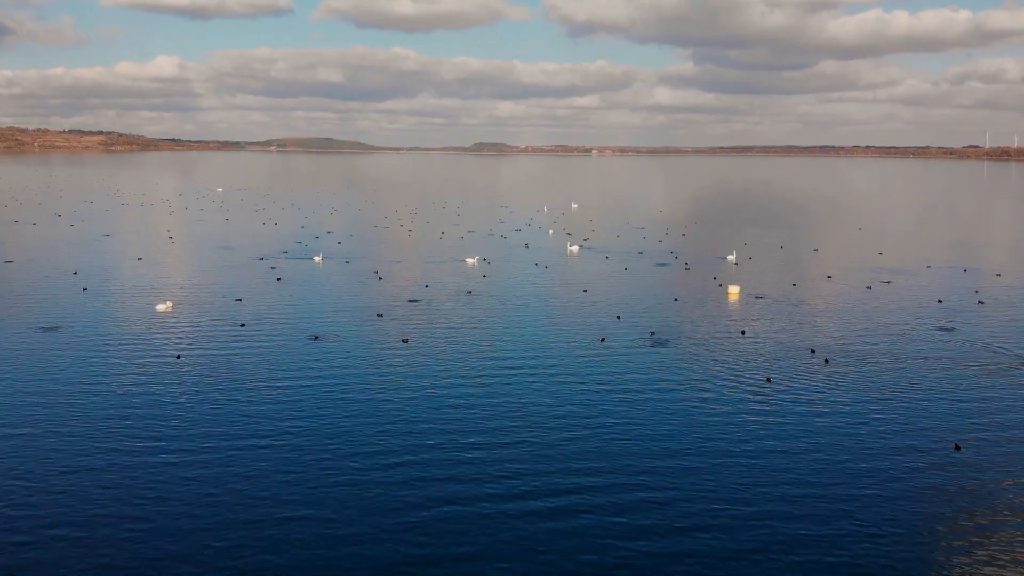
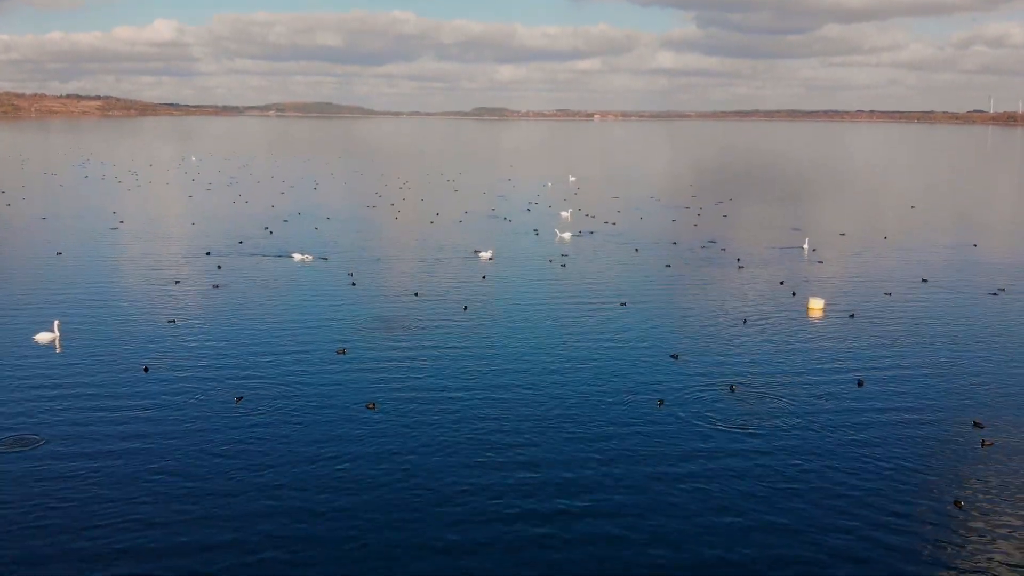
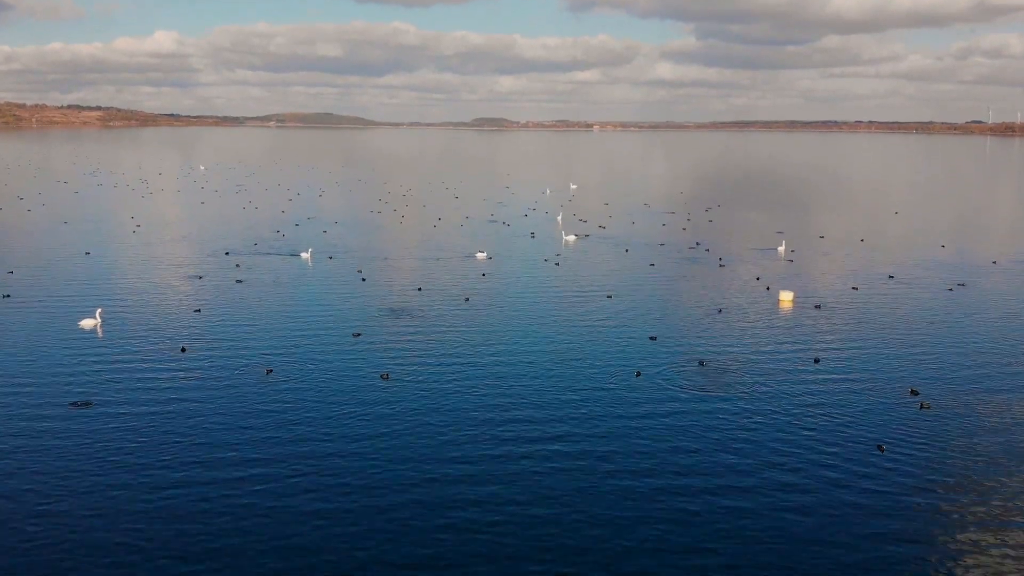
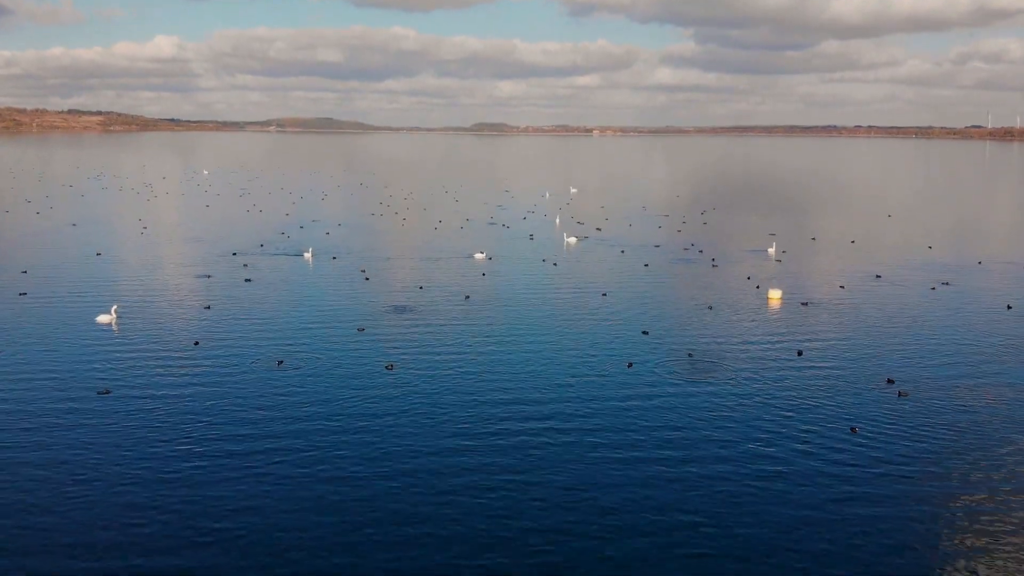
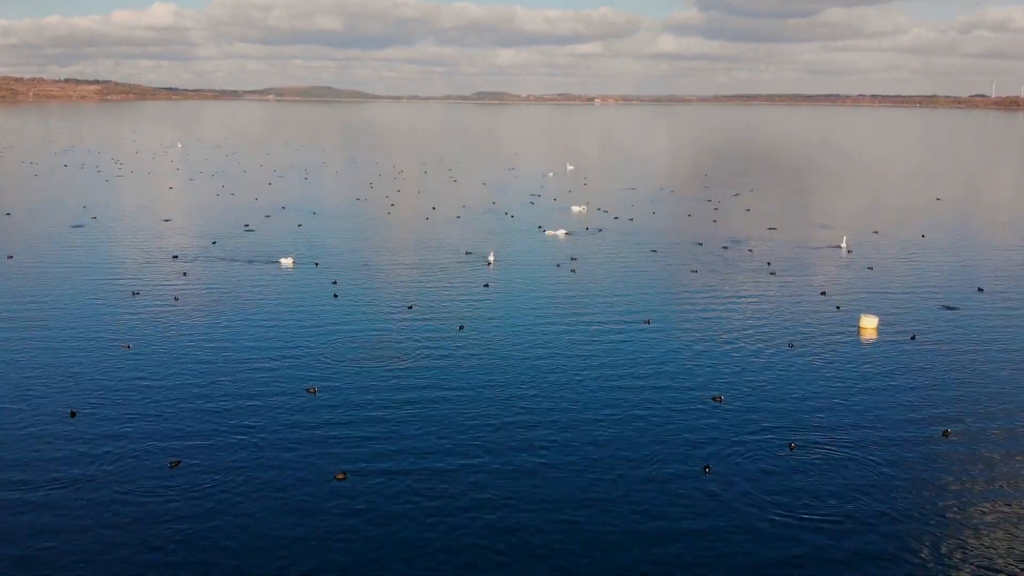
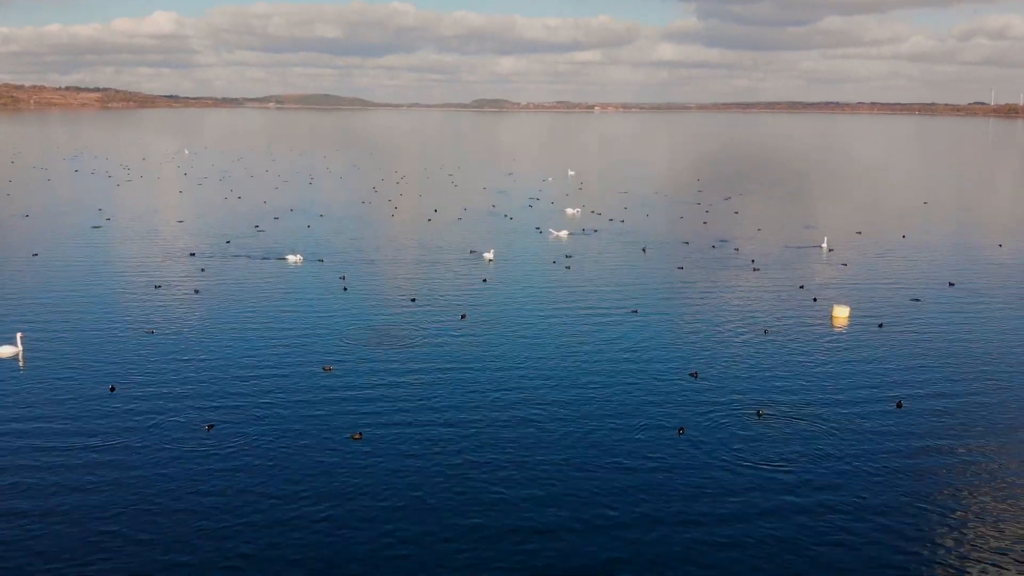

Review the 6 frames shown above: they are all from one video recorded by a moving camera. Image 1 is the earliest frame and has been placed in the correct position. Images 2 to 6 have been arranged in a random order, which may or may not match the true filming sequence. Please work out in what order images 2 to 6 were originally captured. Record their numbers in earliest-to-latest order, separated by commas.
4, 3, 2, 6, 5
